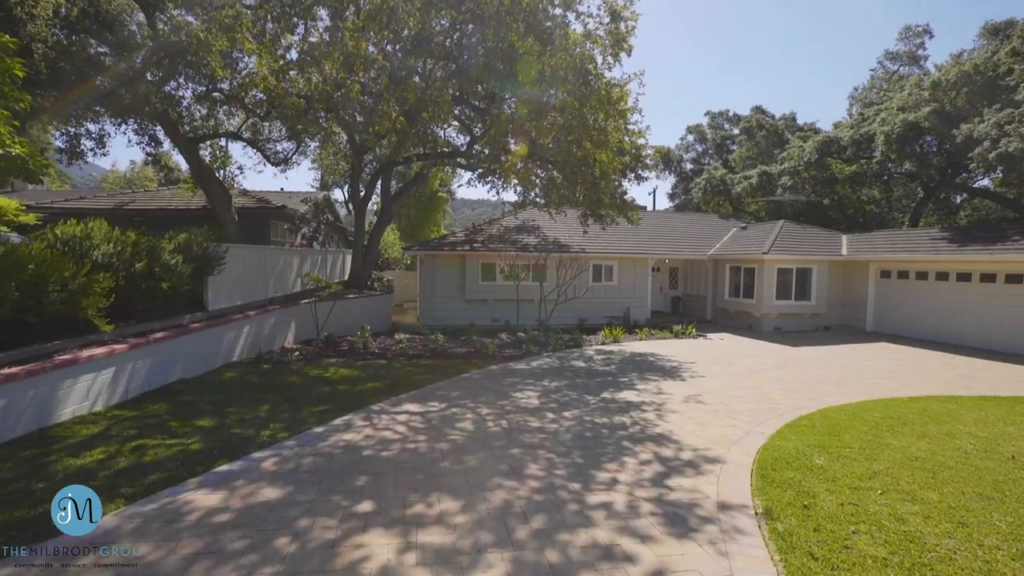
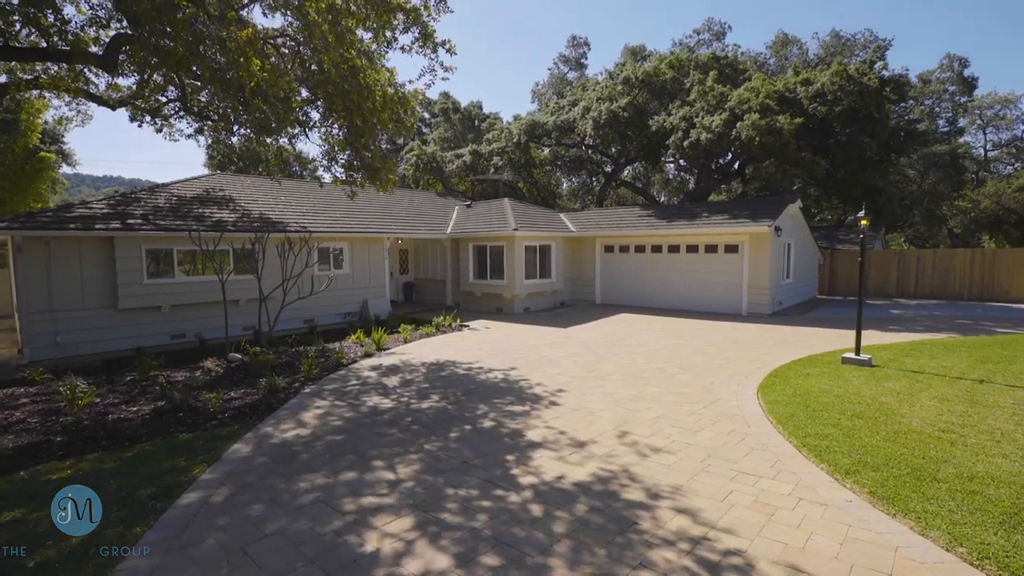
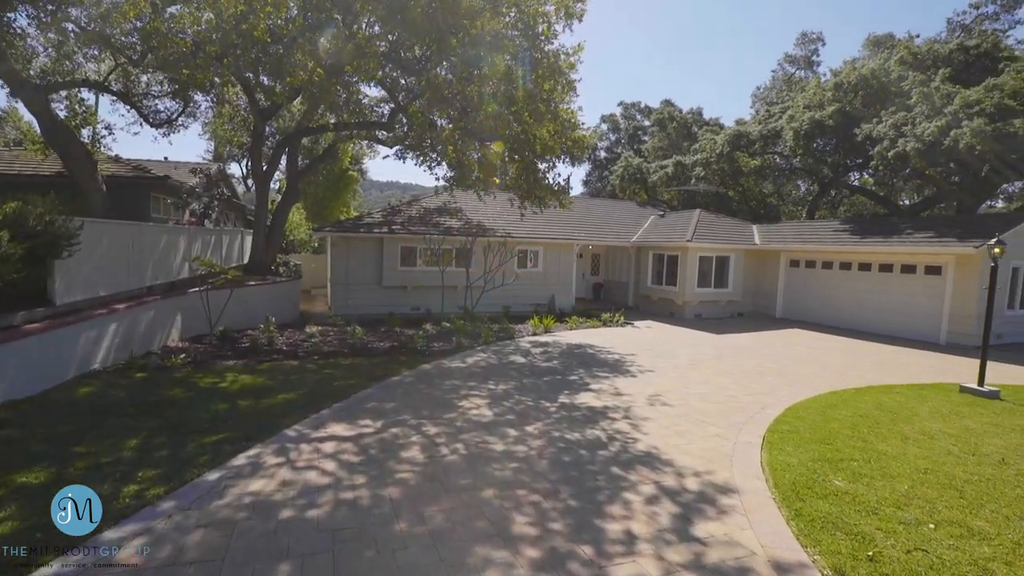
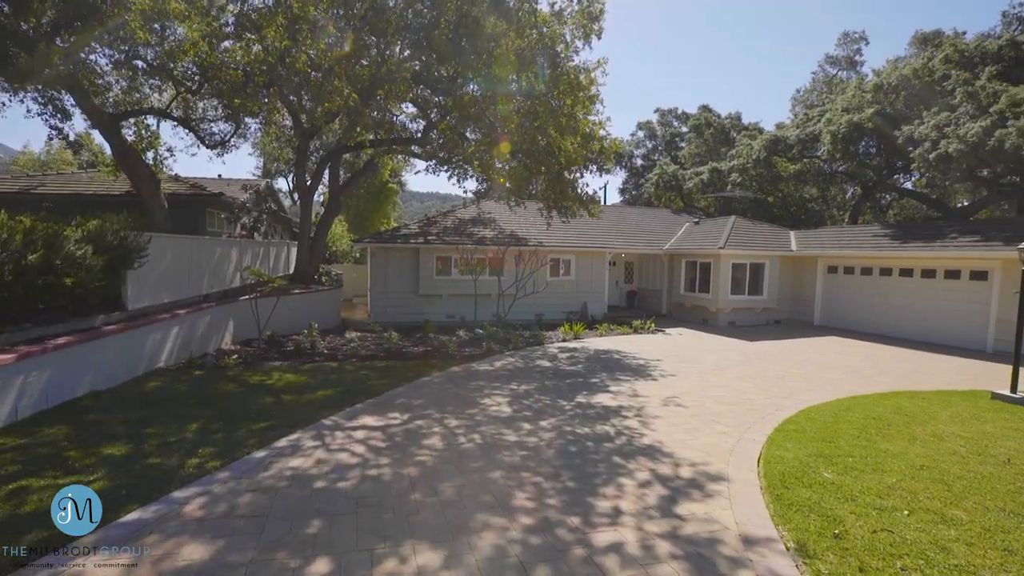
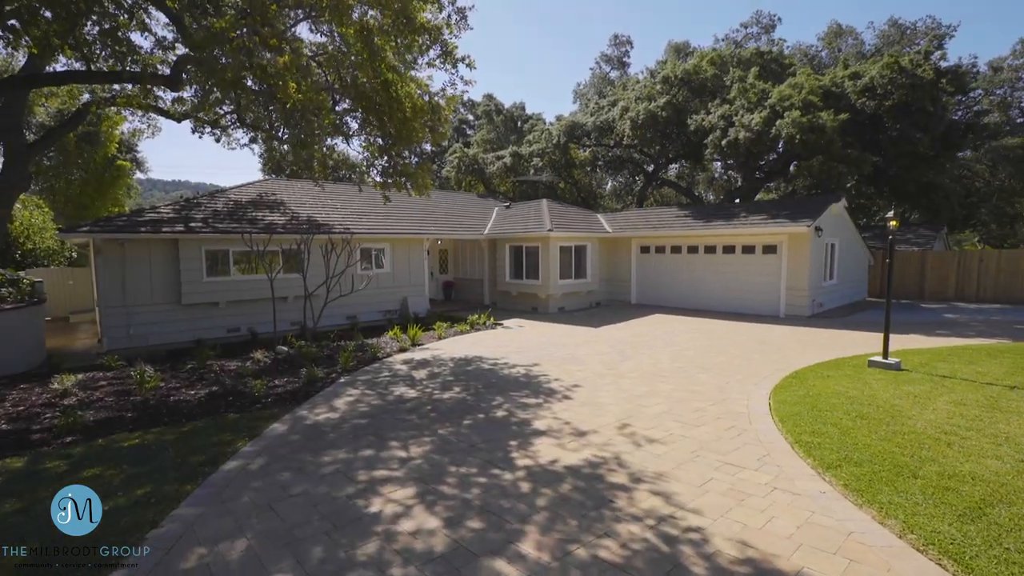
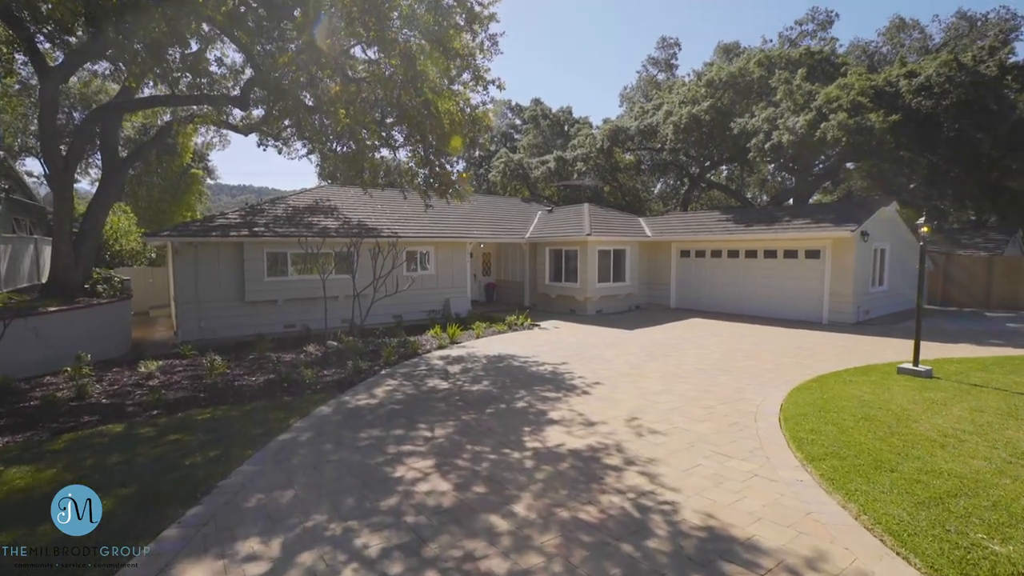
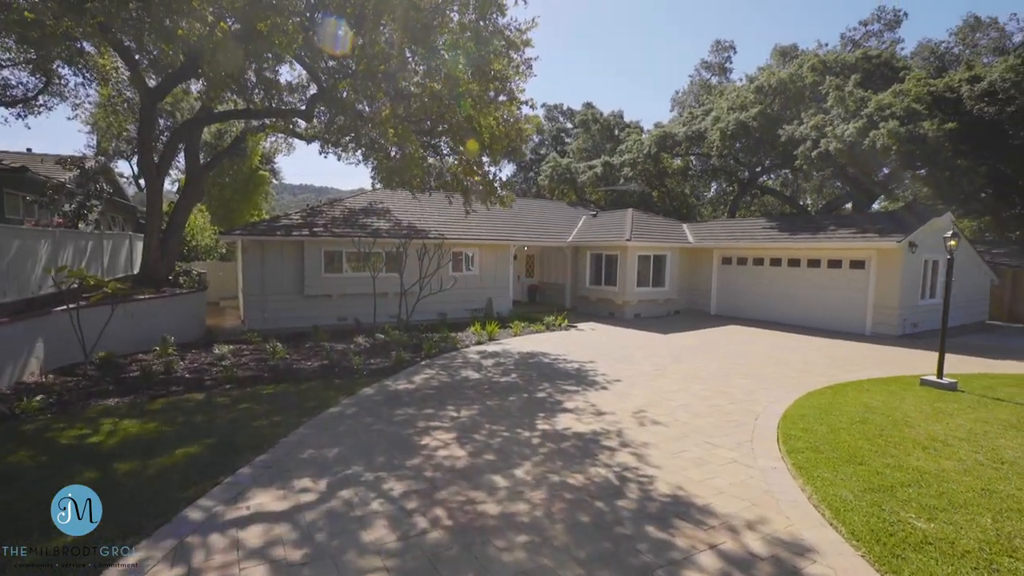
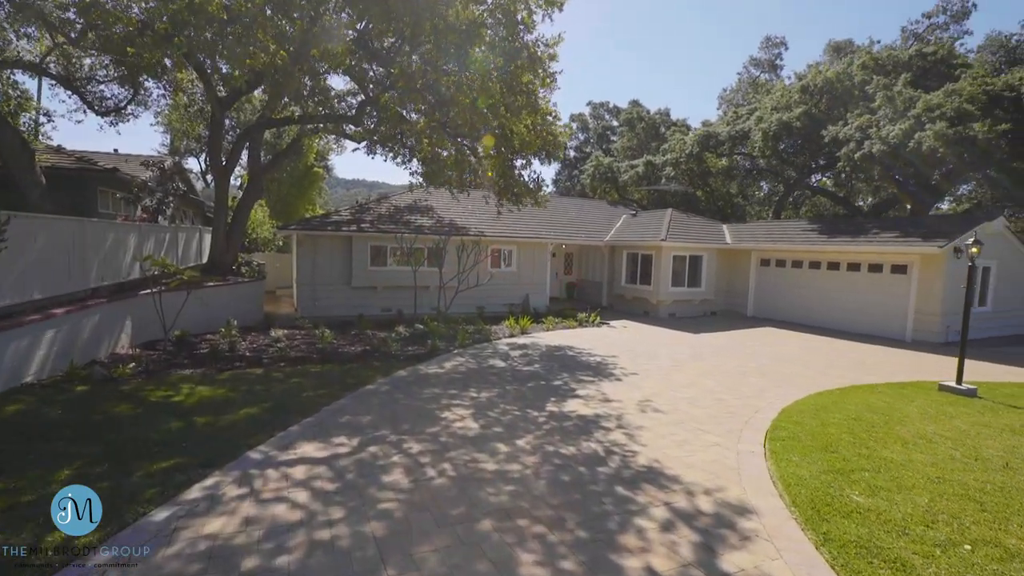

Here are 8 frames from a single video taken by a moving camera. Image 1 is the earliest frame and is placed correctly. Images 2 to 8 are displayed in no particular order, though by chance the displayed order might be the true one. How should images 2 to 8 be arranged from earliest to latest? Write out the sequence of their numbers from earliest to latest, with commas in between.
4, 3, 8, 7, 6, 5, 2
